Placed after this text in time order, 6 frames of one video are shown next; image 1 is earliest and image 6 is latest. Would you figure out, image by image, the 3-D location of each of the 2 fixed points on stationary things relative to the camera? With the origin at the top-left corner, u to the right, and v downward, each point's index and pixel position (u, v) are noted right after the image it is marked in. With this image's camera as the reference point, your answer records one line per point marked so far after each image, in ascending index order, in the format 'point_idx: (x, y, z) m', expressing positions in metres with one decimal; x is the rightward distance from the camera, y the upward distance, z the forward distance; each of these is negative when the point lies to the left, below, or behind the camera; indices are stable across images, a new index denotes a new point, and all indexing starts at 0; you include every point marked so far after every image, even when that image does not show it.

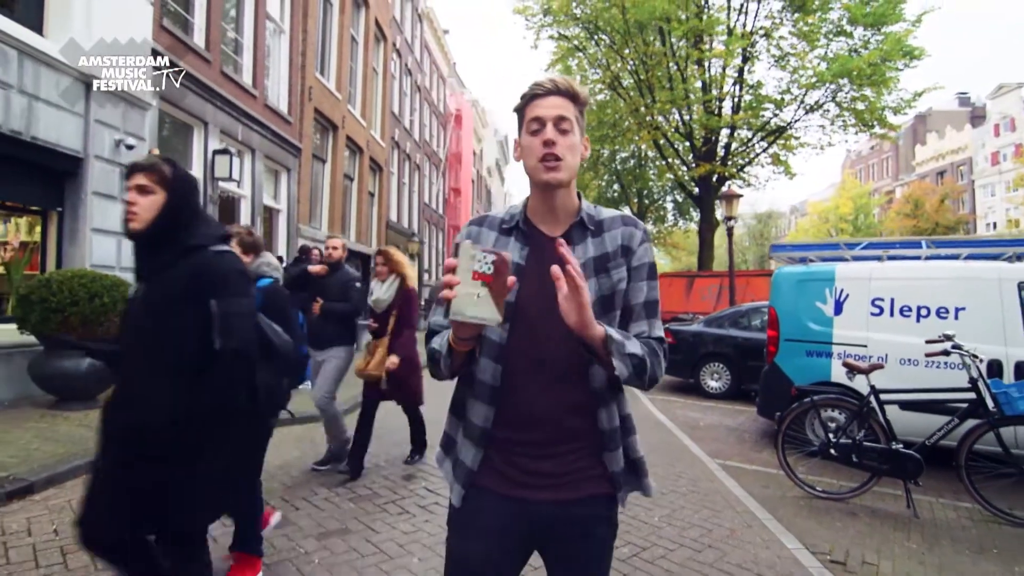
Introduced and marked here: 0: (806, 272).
0: (+3.0, +0.2, +6.6) m
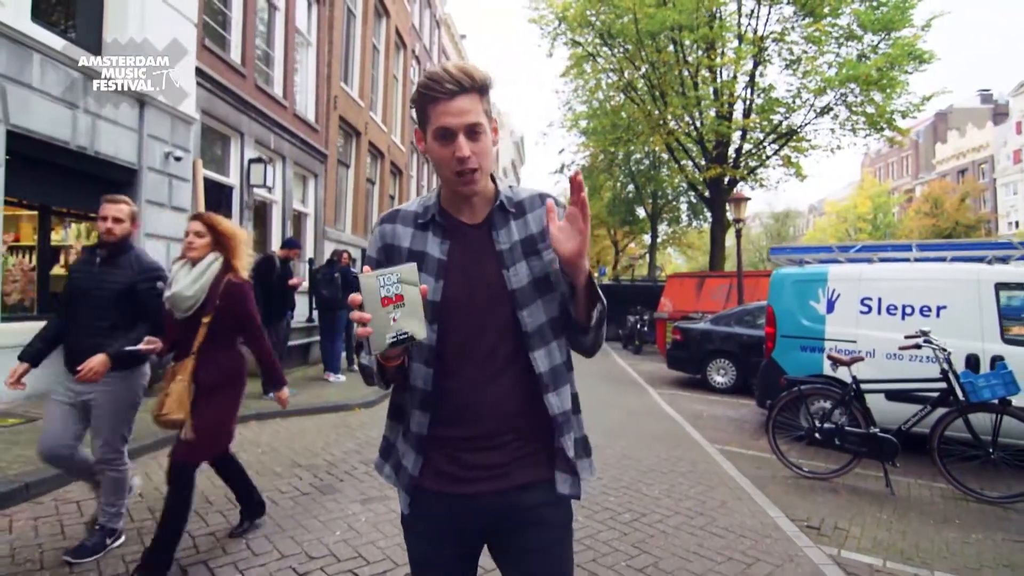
0: (+3.2, +0.2, +7.1) m
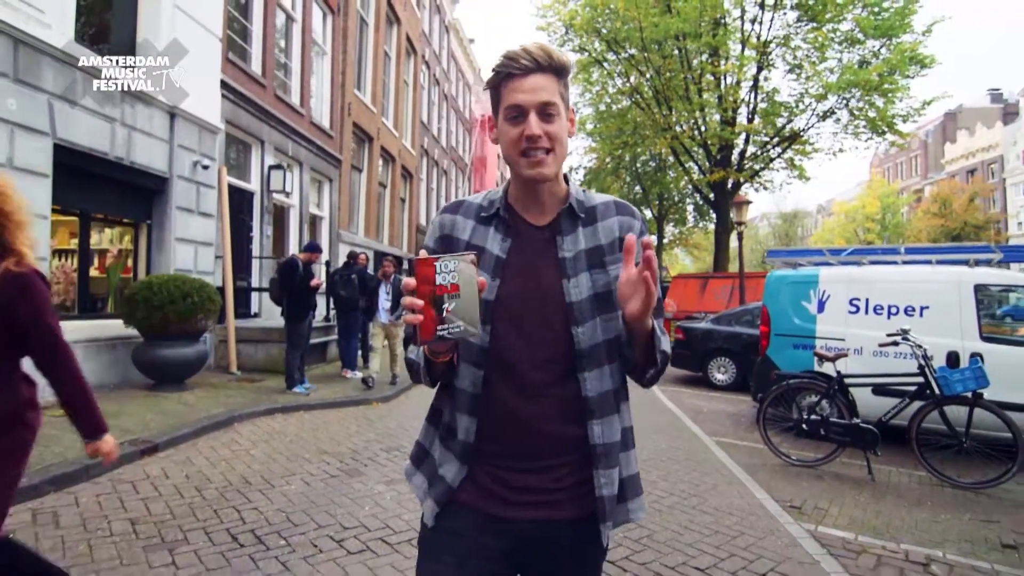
0: (+3.3, +0.1, +7.5) m
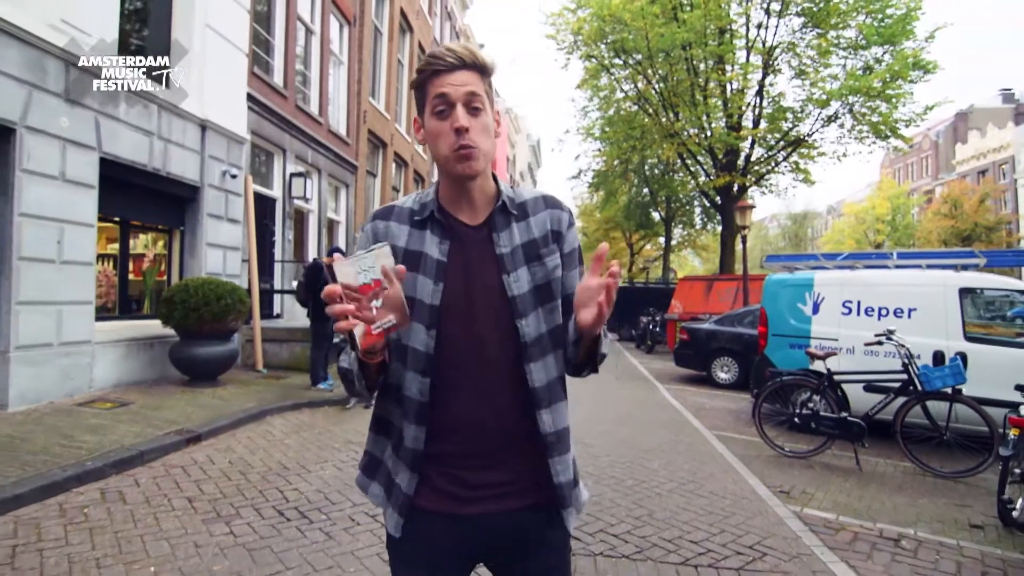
0: (+3.4, +0.1, +7.9) m
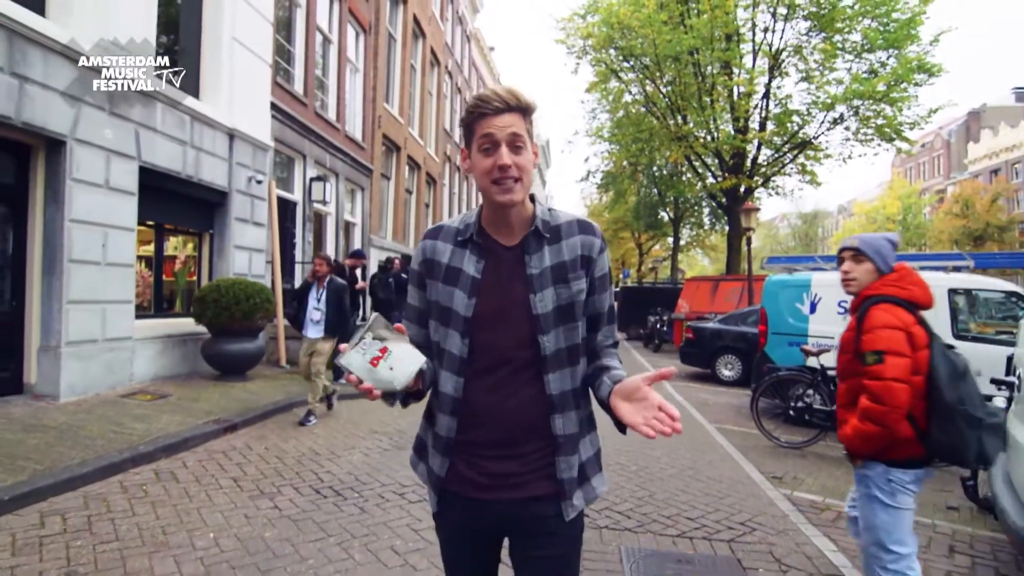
0: (+3.5, +0.1, +8.3) m
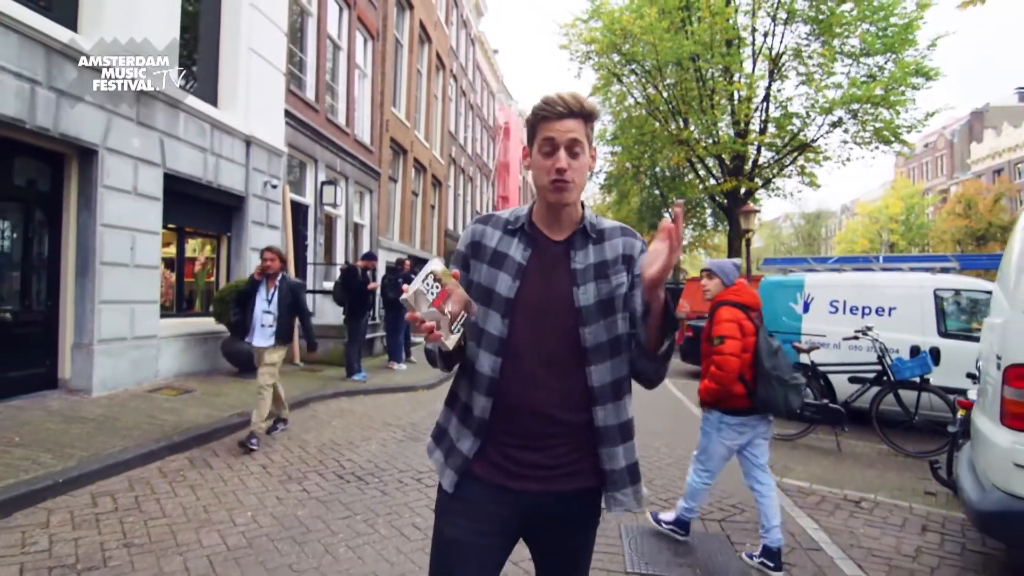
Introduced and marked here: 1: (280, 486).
0: (+3.6, +0.1, +8.7) m
1: (-1.7, -1.4, +4.7) m
